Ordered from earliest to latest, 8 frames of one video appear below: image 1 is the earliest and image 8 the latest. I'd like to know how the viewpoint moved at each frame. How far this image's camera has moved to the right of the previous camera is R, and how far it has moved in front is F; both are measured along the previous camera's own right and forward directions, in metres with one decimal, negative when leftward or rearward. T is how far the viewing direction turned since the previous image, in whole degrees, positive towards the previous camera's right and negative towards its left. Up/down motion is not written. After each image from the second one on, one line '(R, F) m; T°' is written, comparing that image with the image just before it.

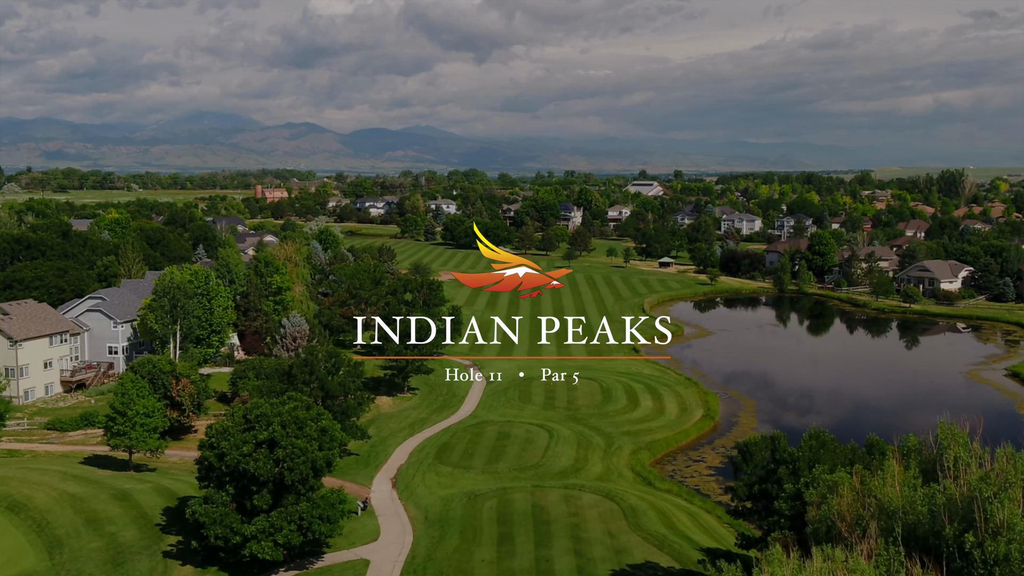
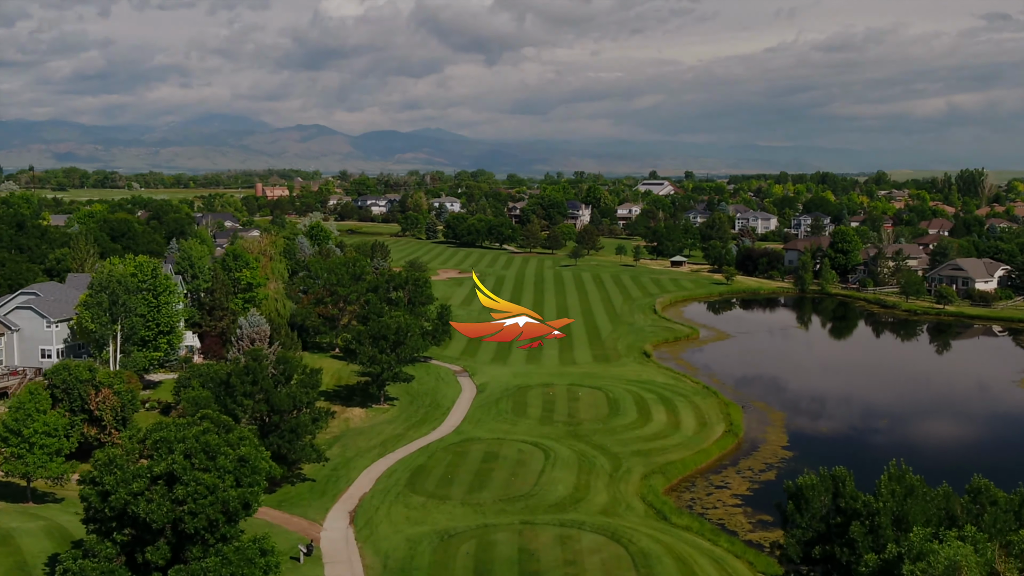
(+0.7, +7.7) m; 0°
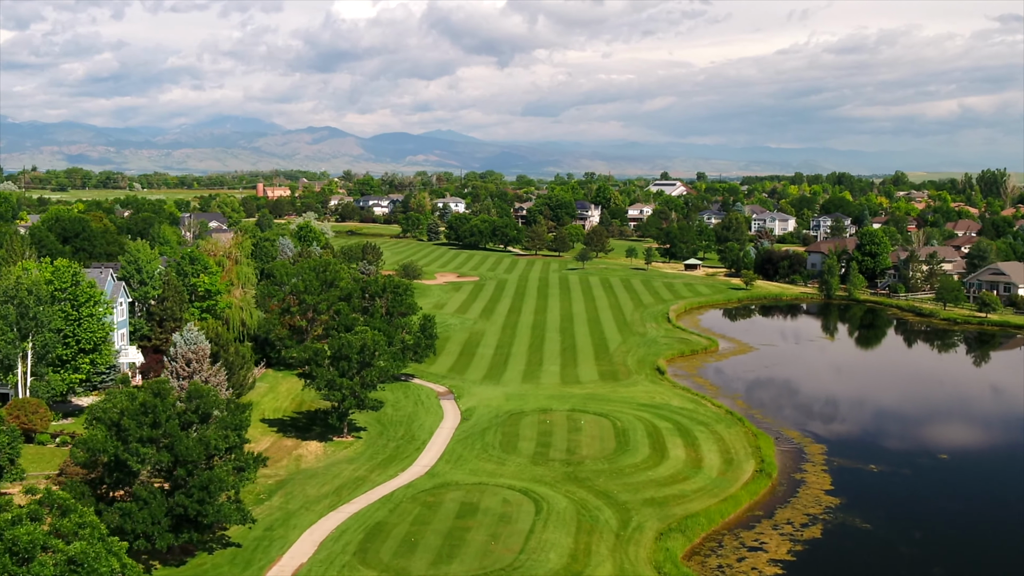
(+0.8, +8.3) m; -1°
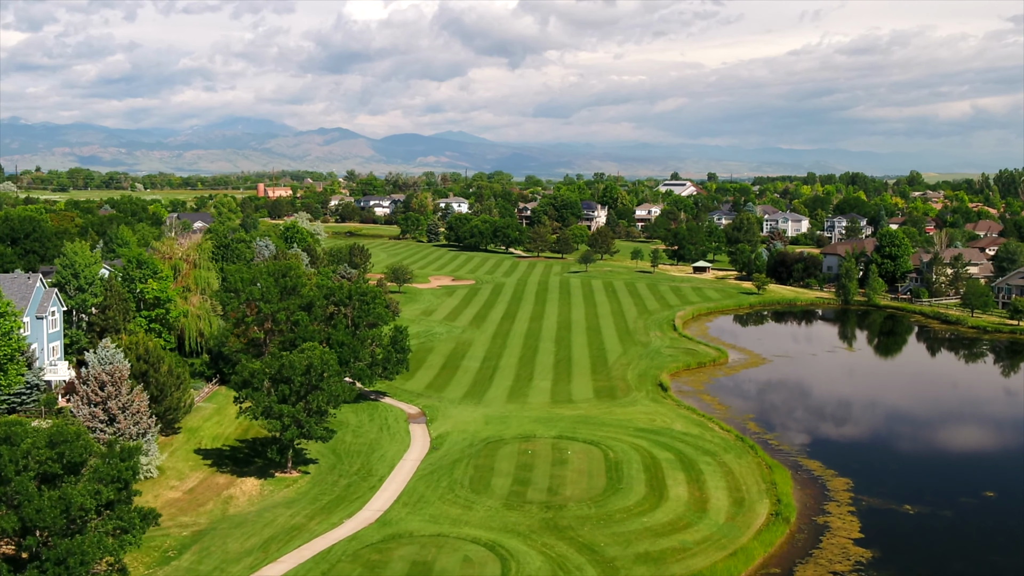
(+1.2, +6.2) m; -1°
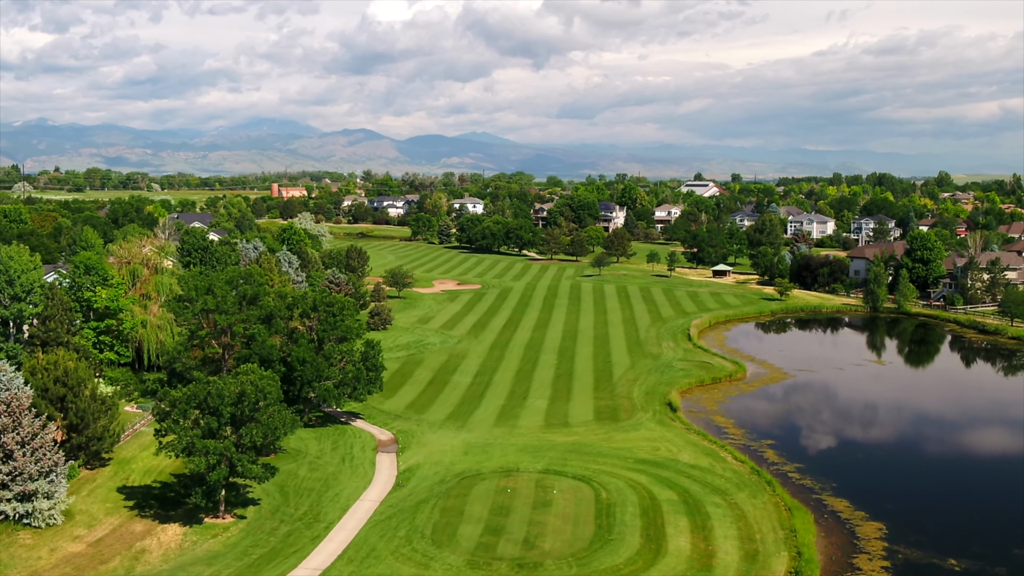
(+1.3, +5.5) m; -1°
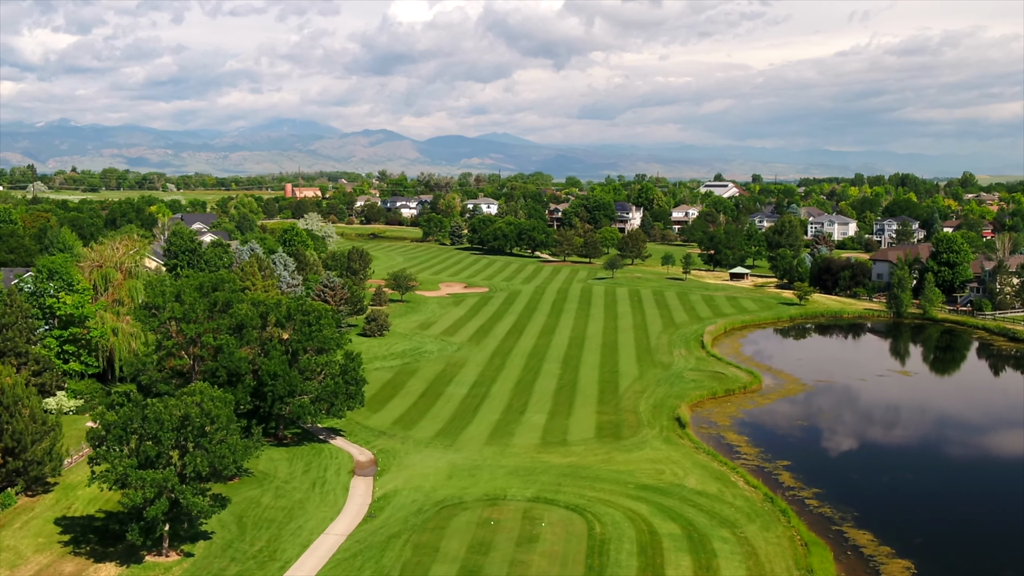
(+0.9, +3.5) m; -1°
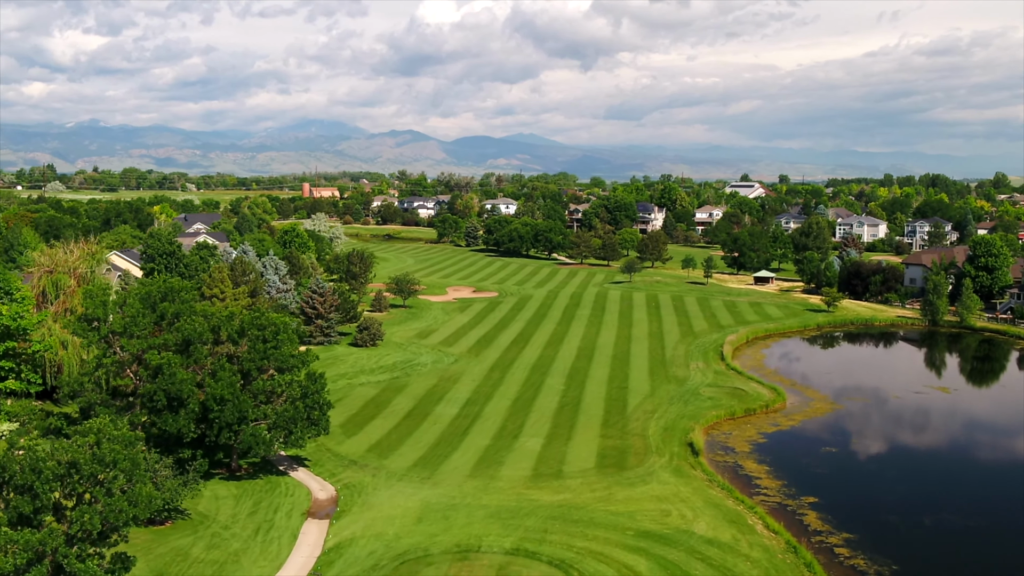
(+1.2, +5.1) m; -1°
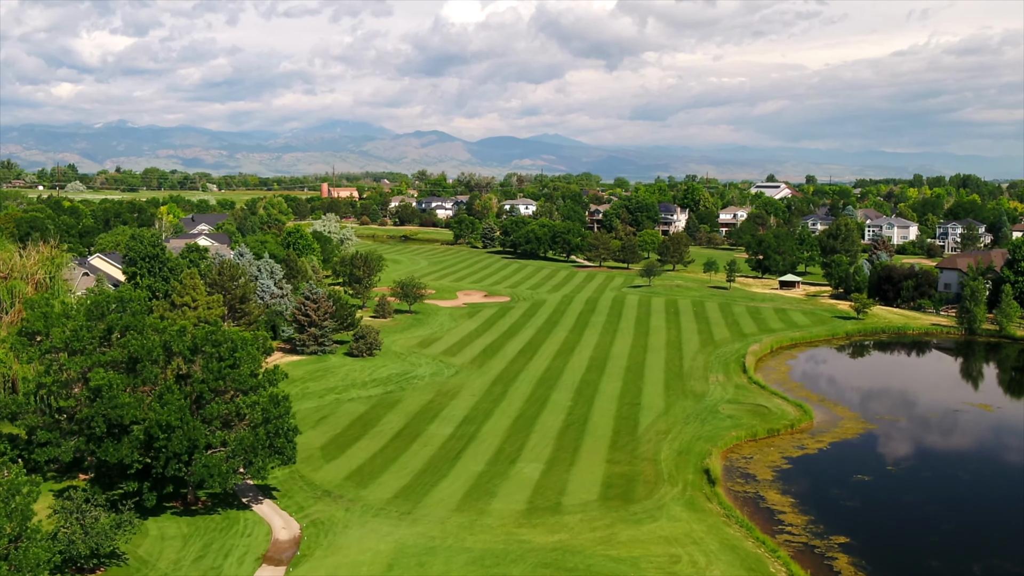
(+0.9, +4.1) m; -1°
